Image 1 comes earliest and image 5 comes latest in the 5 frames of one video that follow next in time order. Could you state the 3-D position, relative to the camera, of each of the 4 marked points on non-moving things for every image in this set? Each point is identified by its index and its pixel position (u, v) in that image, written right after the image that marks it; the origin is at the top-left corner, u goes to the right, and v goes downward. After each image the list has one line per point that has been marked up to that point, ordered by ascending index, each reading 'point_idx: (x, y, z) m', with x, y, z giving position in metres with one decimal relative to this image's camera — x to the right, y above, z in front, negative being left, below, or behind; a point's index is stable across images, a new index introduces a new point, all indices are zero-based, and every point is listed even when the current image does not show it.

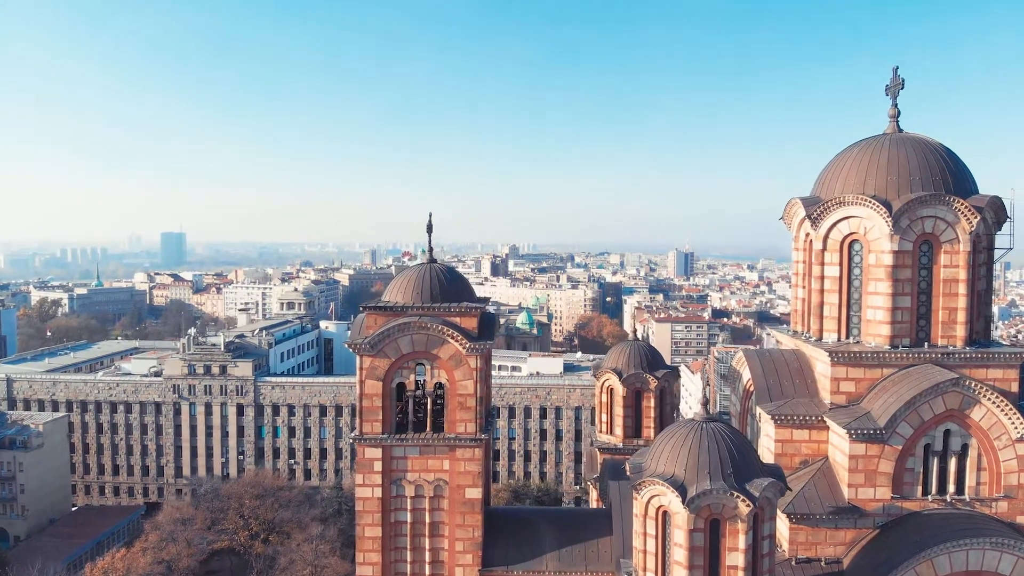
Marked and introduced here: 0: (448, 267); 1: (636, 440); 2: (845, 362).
0: (-1.0, +0.3, +11.4) m
1: (+2.4, -2.9, +13.7) m
2: (+4.6, -1.1, +10.1) m
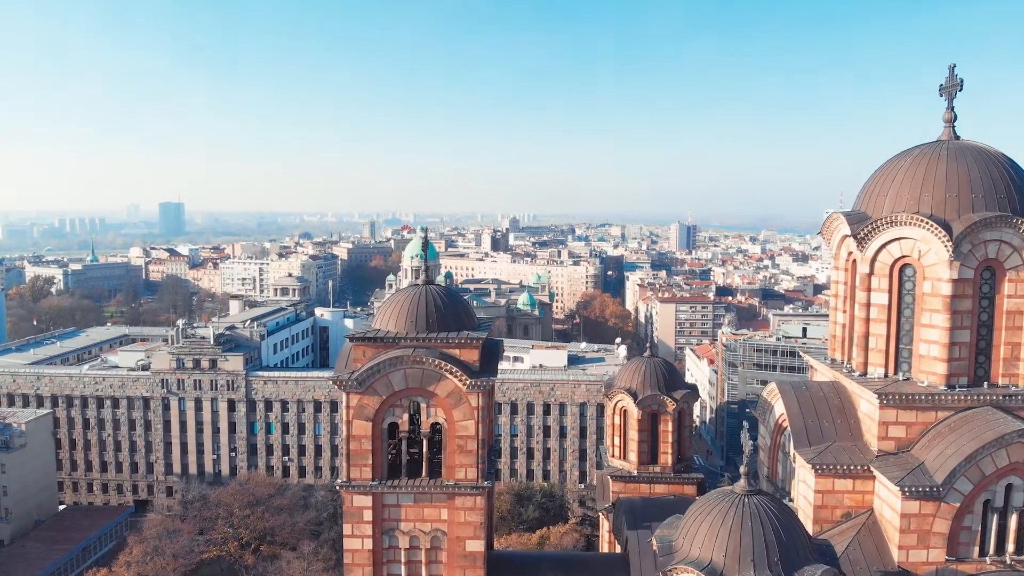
0: (-0.9, 0.0, +10.2) m
1: (+2.4, -3.1, +12.7) m
2: (+4.7, -1.4, +8.9) m
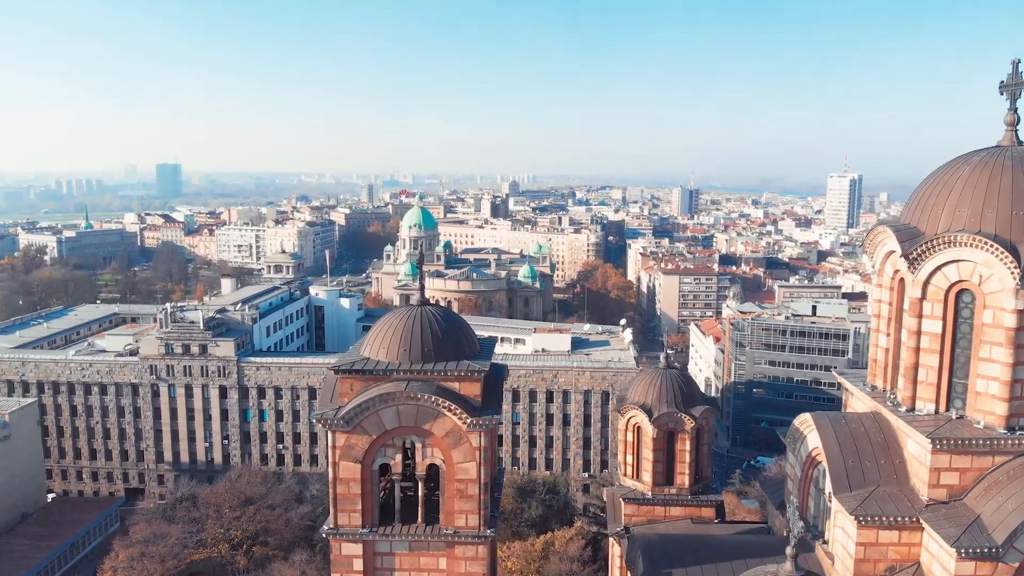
0: (-0.8, -0.2, +9.1) m
1: (+2.5, -3.2, +11.8) m
2: (+4.7, -1.8, +8.0) m
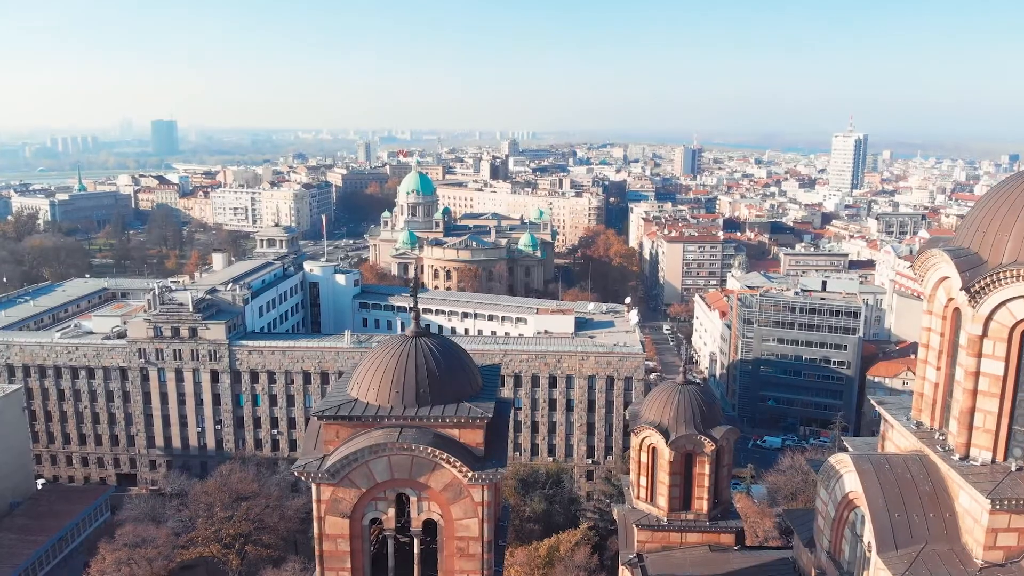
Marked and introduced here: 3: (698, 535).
0: (-0.8, -0.6, +8.2) m
1: (+2.5, -3.4, +10.9) m
2: (+4.8, -2.1, +7.1) m
3: (+2.7, -3.6, +10.8) m
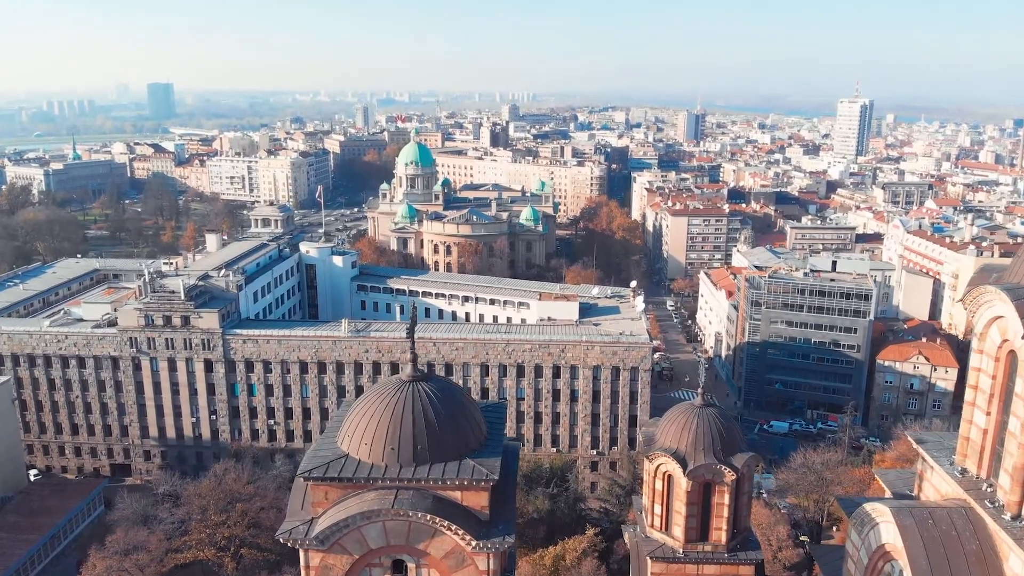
0: (-0.7, -0.9, +7.4) m
1: (+2.6, -3.6, +10.3) m
2: (+4.9, -2.6, +6.4) m
3: (+2.8, -3.9, +10.2) m
